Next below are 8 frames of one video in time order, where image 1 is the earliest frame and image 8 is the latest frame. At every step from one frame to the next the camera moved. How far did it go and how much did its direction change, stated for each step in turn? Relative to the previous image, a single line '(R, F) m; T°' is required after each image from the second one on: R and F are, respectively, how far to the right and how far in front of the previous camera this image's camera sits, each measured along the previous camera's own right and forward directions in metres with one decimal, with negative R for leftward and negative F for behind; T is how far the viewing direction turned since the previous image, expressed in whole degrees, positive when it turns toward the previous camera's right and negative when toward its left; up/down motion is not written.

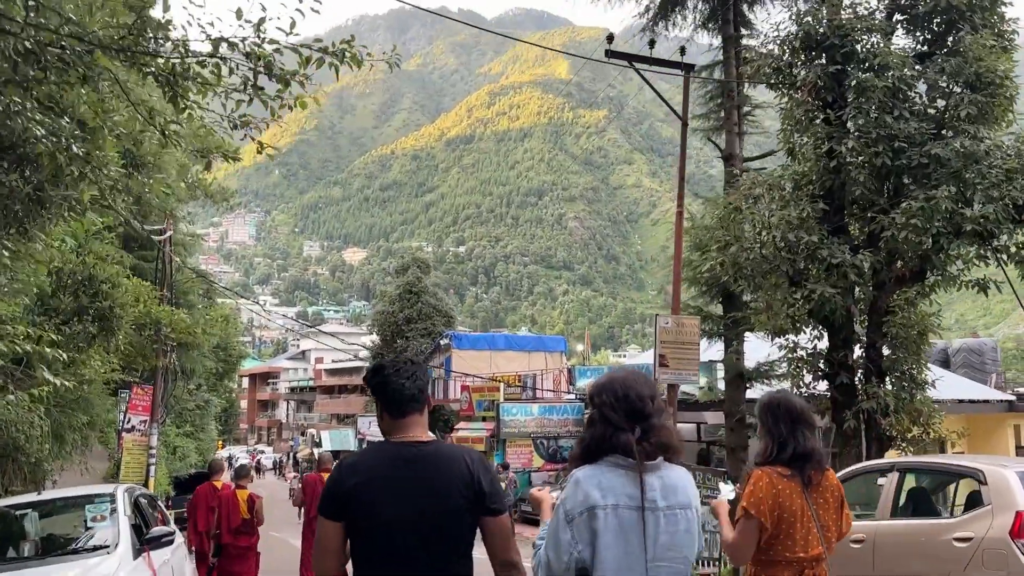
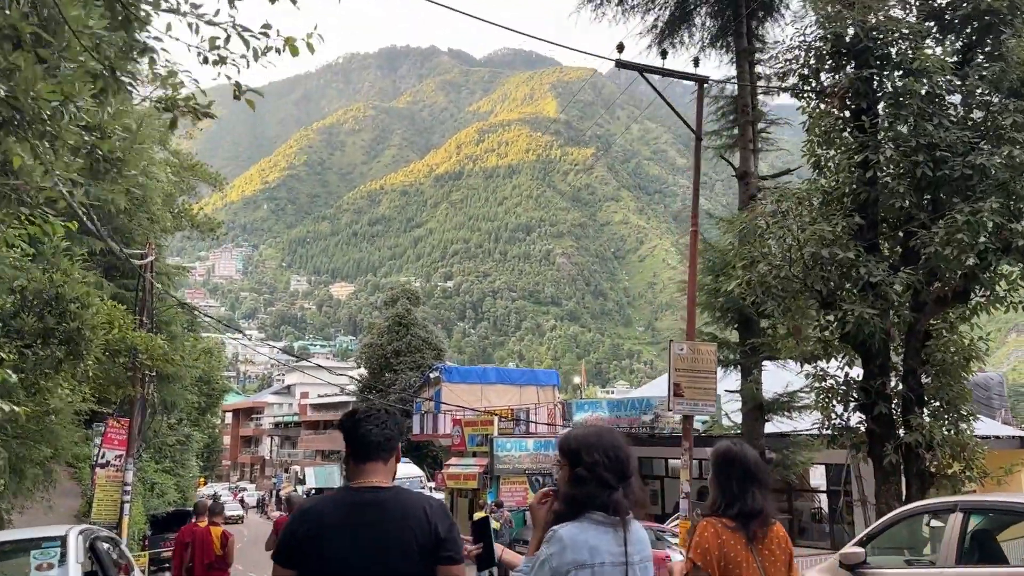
(-0.1, +0.3) m; +1°
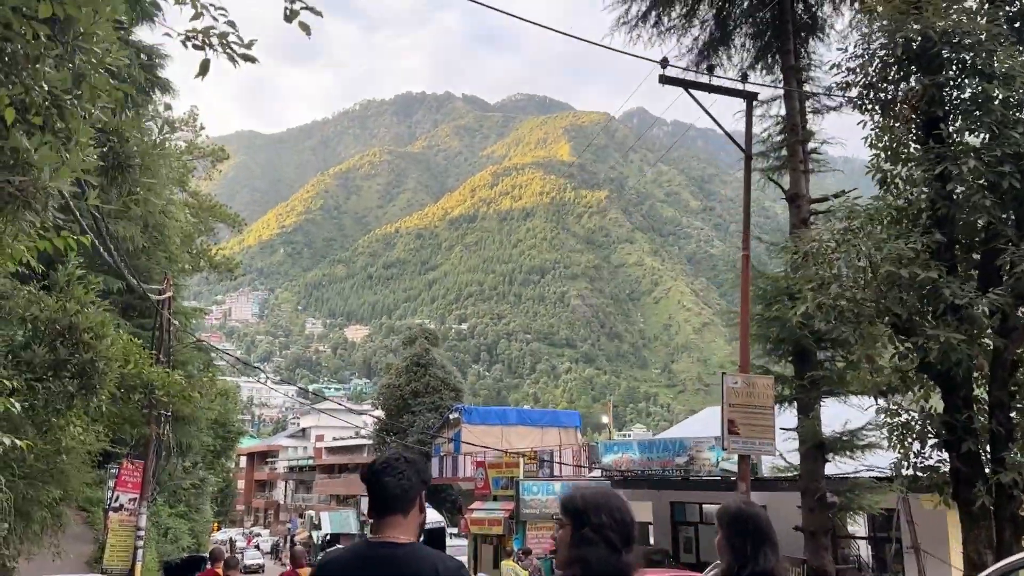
(-0.1, +0.3) m; -1°
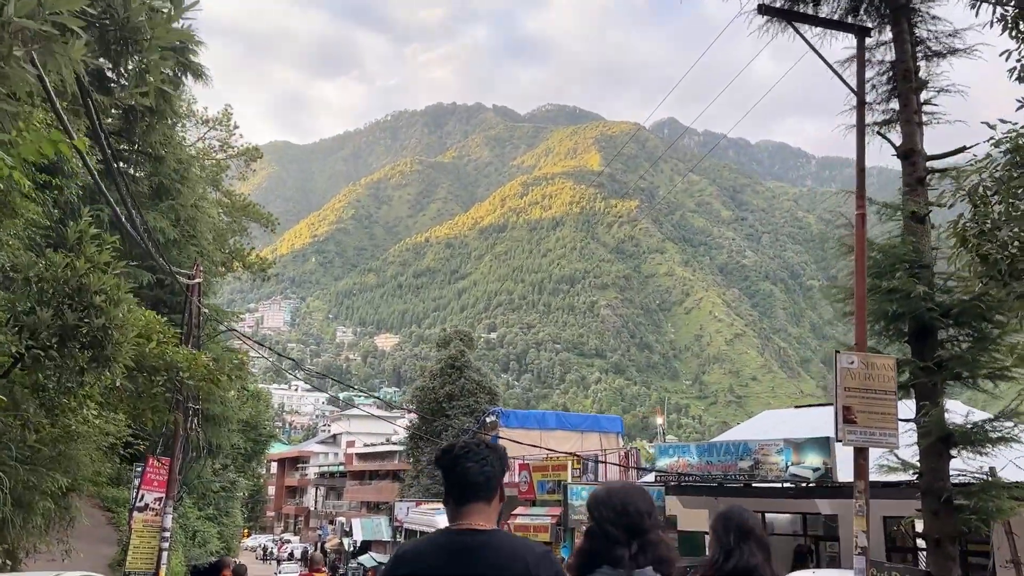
(-0.2, +0.5) m; -2°
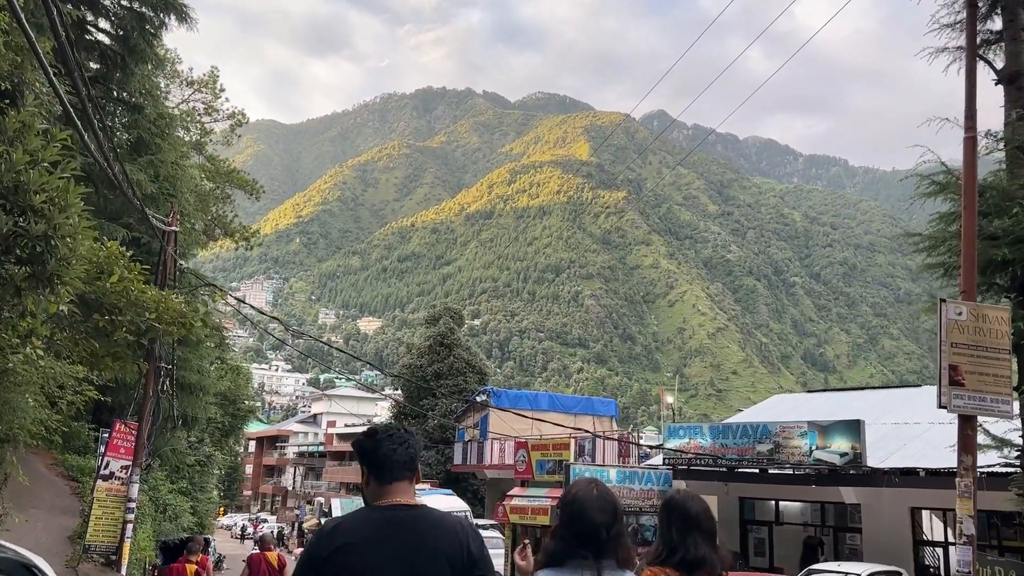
(-0.2, +0.6) m; +1°
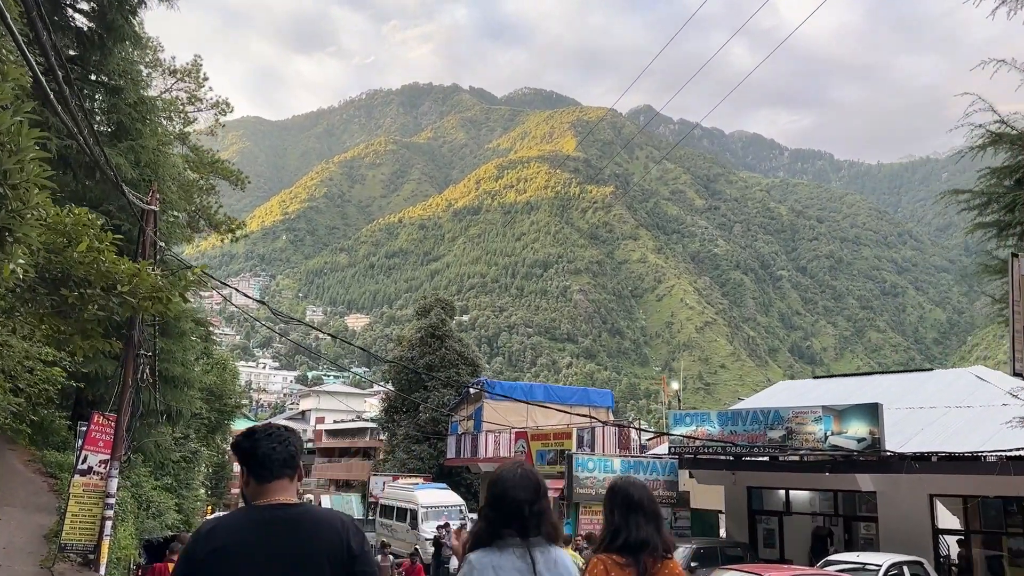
(-0.1, +0.3) m; +1°
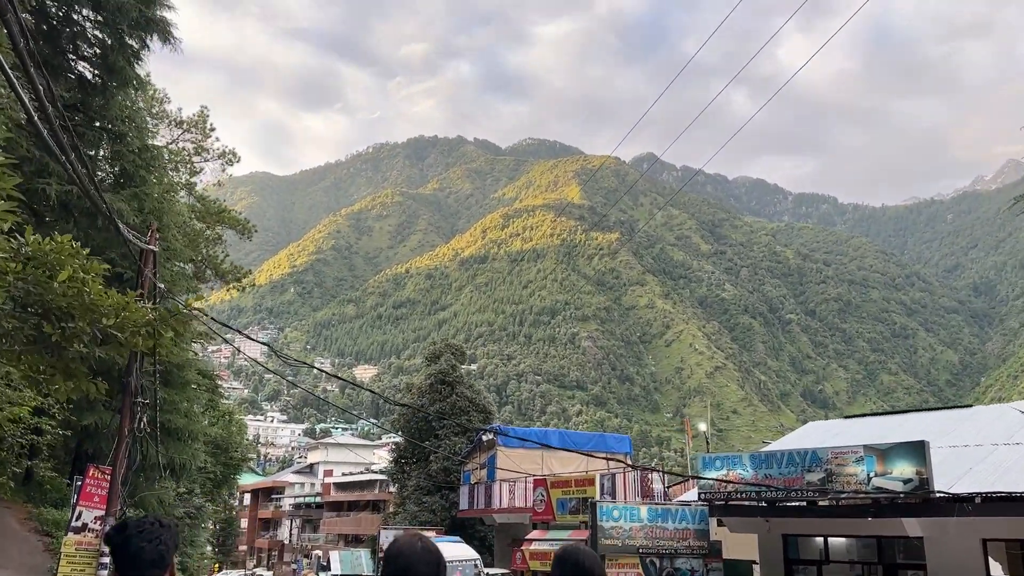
(-0.1, +0.3) m; -1°
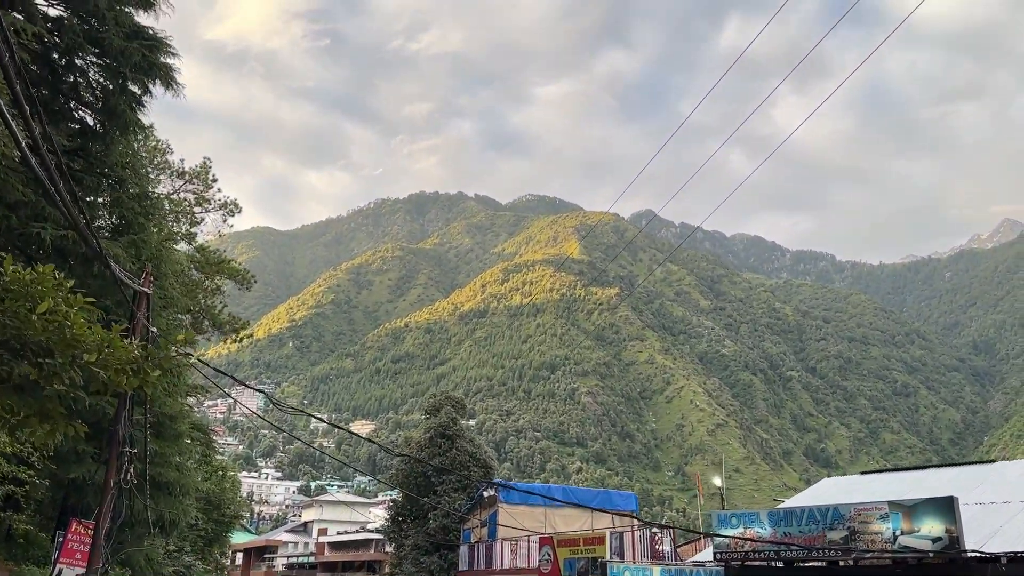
(-0.1, +0.2) m; 0°
